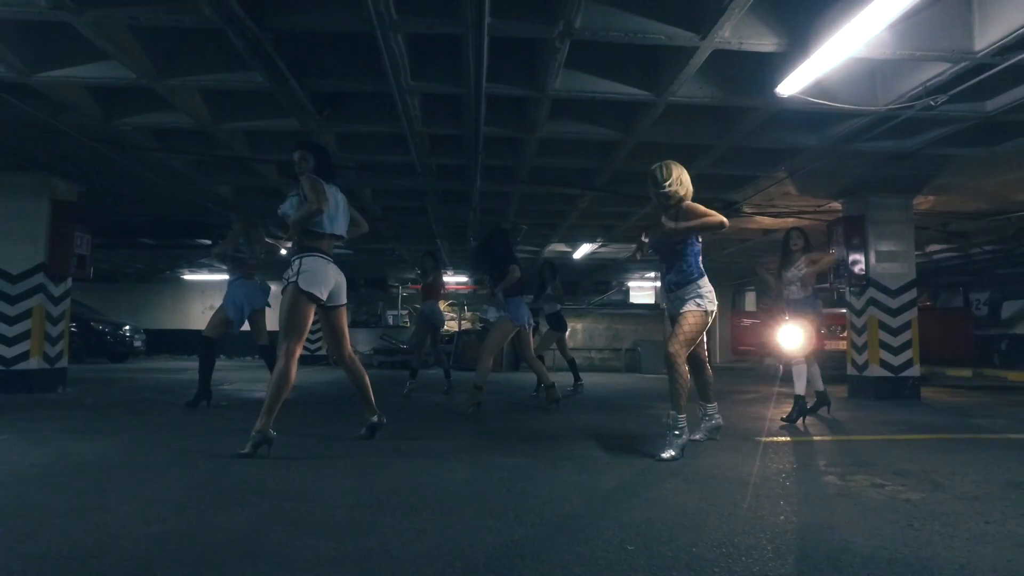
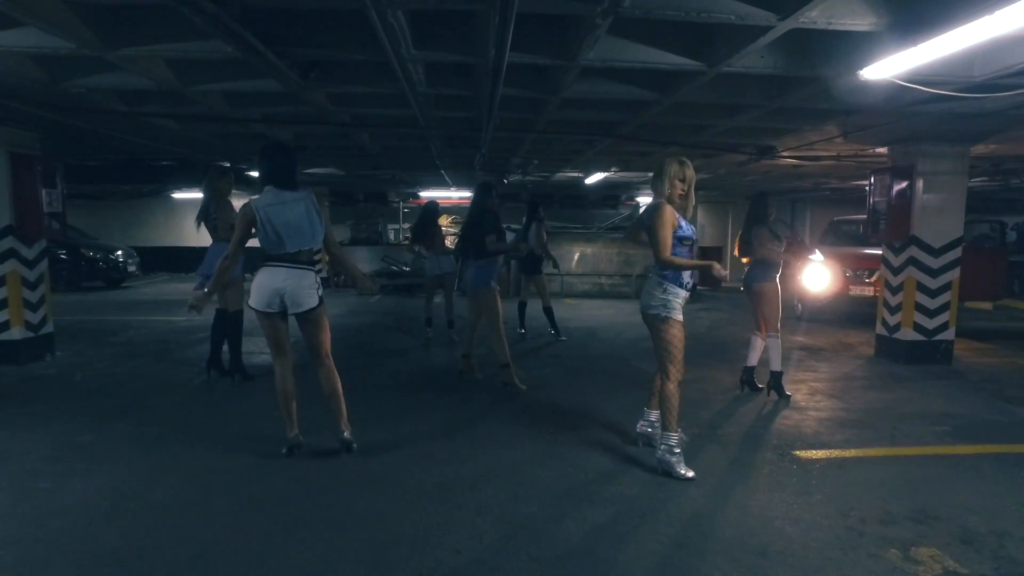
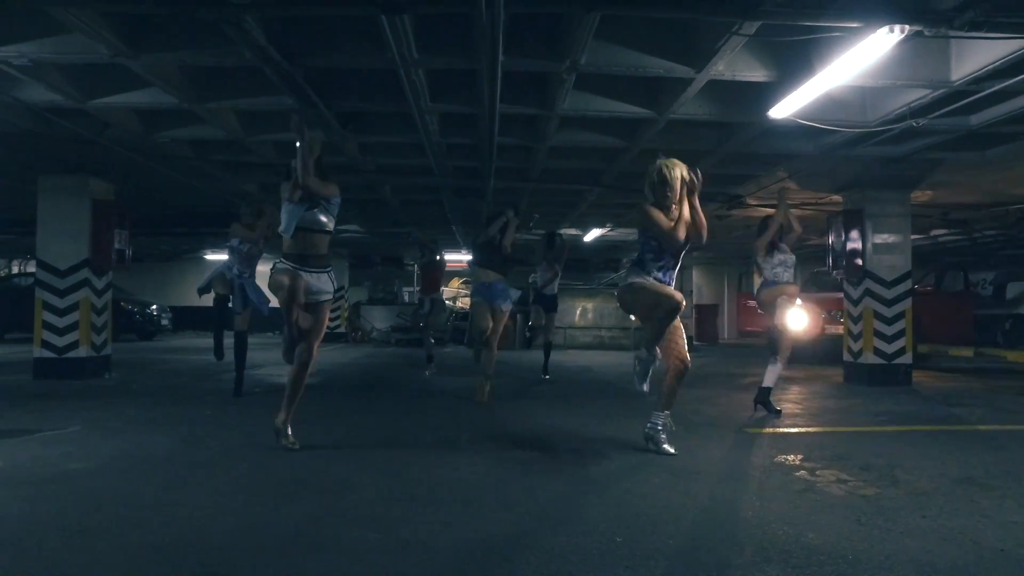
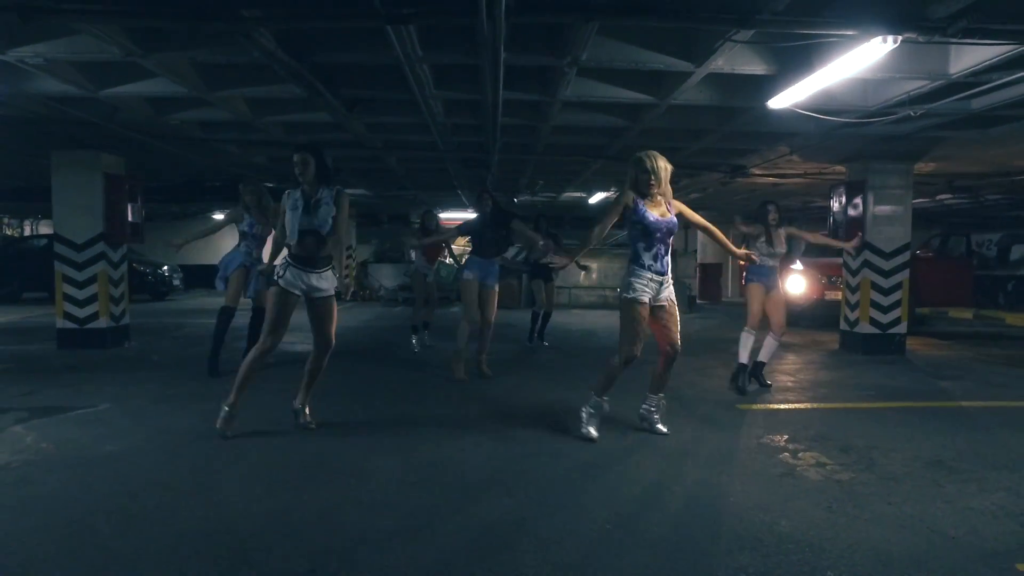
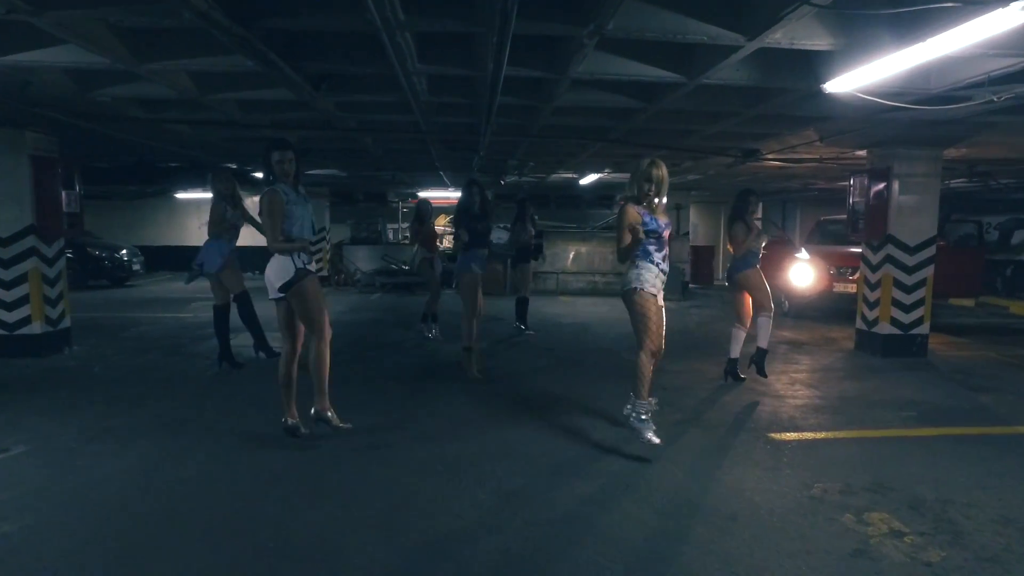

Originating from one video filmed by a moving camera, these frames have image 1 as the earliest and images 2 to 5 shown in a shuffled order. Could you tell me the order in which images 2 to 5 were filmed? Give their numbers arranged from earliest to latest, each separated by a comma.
3, 4, 5, 2
